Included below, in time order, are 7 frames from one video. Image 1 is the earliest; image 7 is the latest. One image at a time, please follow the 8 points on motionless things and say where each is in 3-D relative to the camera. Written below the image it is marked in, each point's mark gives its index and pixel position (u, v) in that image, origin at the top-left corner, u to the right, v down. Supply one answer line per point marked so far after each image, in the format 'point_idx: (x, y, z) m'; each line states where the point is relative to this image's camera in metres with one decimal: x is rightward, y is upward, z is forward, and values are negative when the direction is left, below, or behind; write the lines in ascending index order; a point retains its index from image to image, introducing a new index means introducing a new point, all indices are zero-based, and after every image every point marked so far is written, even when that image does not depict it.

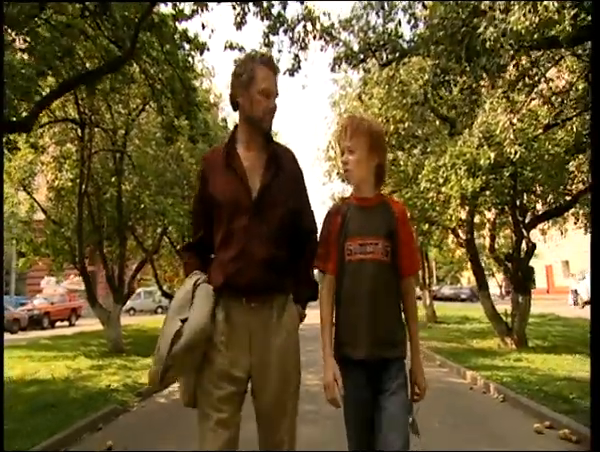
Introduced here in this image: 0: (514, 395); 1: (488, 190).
0: (+2.4, -1.9, +8.6) m
1: (+3.3, +0.6, +13.5) m
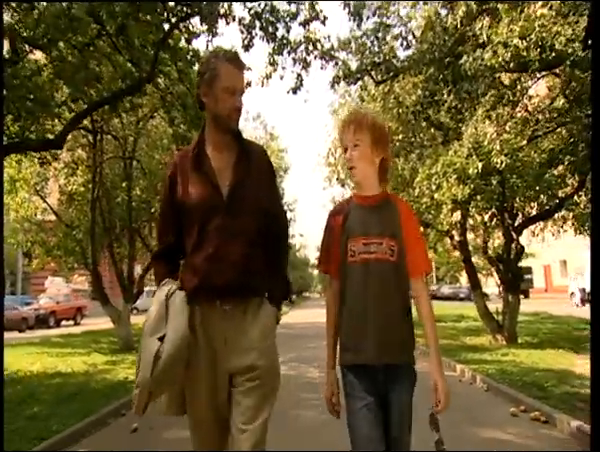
0: (+2.4, -1.9, +9.5) m
1: (+3.4, +0.6, +14.4) m
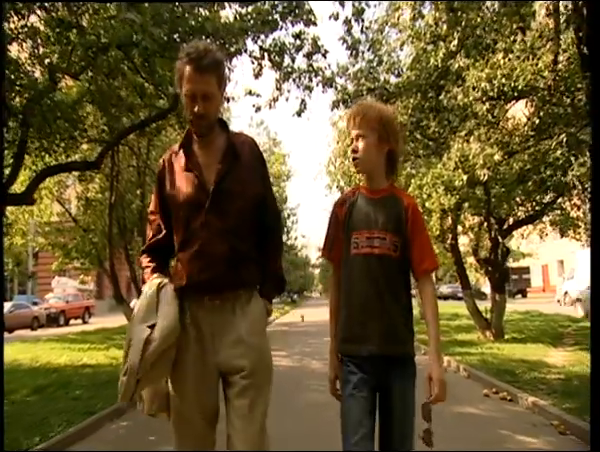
0: (+2.5, -2.1, +10.9) m
1: (+3.4, +0.5, +15.7) m
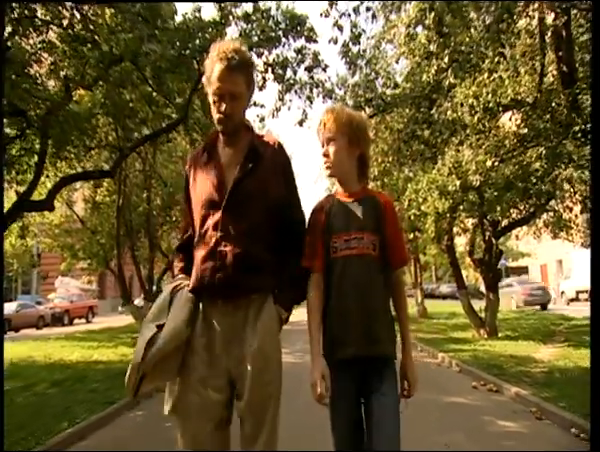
0: (+2.5, -2.1, +11.6) m
1: (+3.4, +0.4, +16.5) m
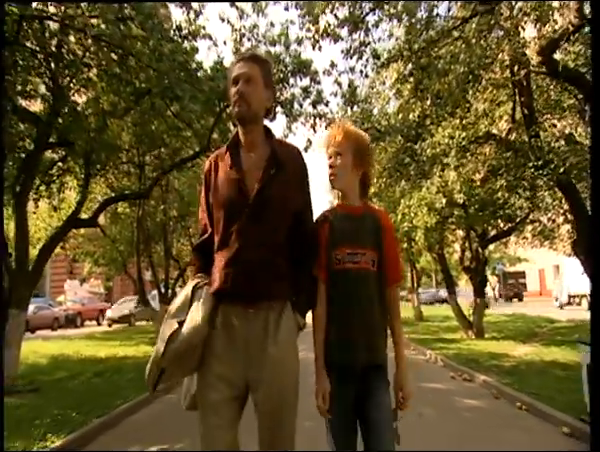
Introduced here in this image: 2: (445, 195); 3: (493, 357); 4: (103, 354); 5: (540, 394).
0: (+2.6, -2.3, +13.4) m
1: (+3.6, +0.1, +18.3) m
2: (+3.0, +0.6, +16.0) m
3: (+3.4, -2.3, +13.6) m
4: (-4.4, -2.9, +17.7) m
5: (+2.8, -1.9, +8.9) m
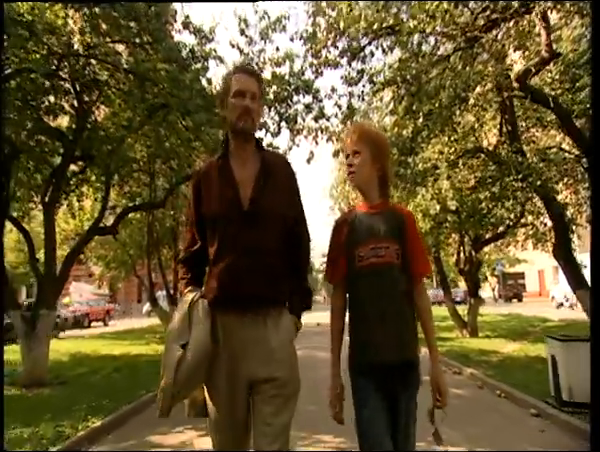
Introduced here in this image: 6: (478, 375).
0: (+2.6, -2.5, +14.5) m
1: (+3.6, 0.0, +19.4) m
2: (+3.1, +0.5, +17.1) m
3: (+3.5, -2.4, +14.7) m
4: (-4.3, -3.1, +18.8) m
5: (+2.8, -2.0, +10.0) m
6: (+2.6, -2.2, +11.2) m
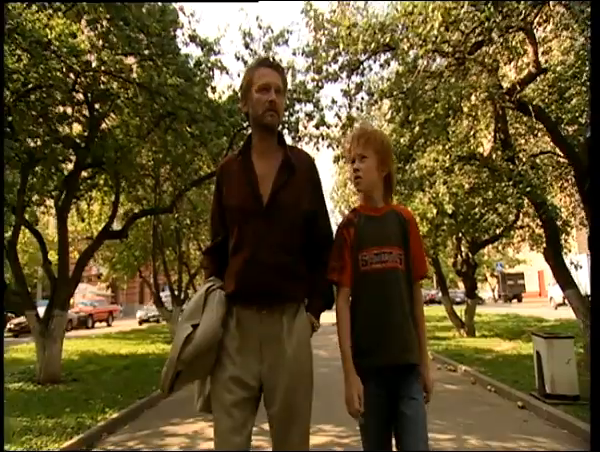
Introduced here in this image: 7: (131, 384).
0: (+2.7, -2.5, +15.1) m
1: (+3.7, 0.0, +20.0) m
2: (+3.1, +0.4, +17.7) m
3: (+3.5, -2.5, +15.3) m
4: (-4.3, -3.1, +19.3) m
5: (+2.9, -2.1, +10.6) m
6: (+2.6, -2.2, +11.8) m
7: (-2.7, -2.5, +12.5) m
